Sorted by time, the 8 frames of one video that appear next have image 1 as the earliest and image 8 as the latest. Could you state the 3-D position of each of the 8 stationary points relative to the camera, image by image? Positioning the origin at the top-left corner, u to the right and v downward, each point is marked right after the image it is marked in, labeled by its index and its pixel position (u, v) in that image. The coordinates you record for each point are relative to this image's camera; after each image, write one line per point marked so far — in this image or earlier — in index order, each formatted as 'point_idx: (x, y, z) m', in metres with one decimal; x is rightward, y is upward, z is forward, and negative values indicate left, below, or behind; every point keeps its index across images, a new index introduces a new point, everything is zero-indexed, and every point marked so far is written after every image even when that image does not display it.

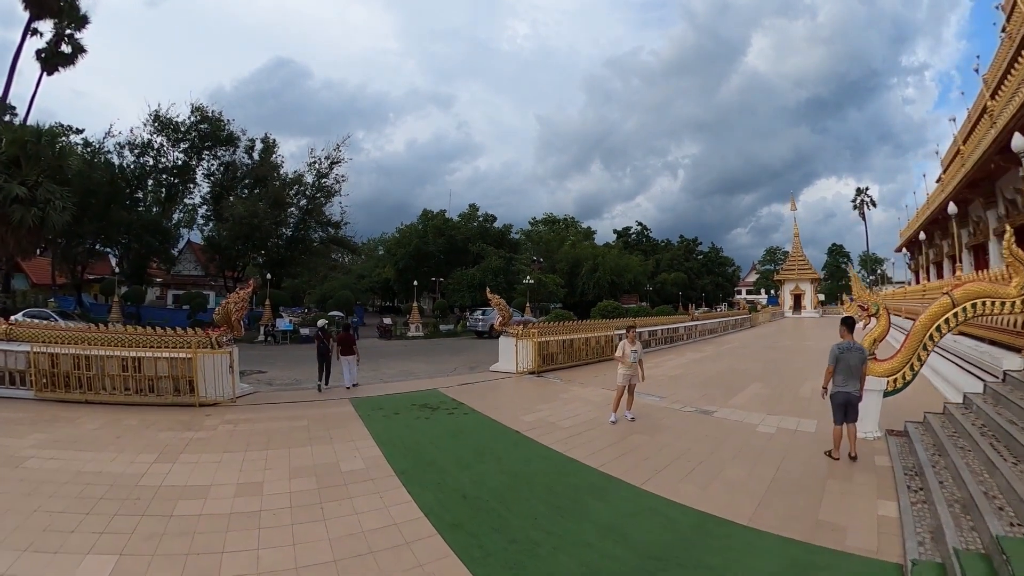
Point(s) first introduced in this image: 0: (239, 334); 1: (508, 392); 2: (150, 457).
0: (-3.2, -0.5, +8.0) m
1: (0.0, -1.2, +8.3) m
2: (-2.6, -1.2, +5.0) m
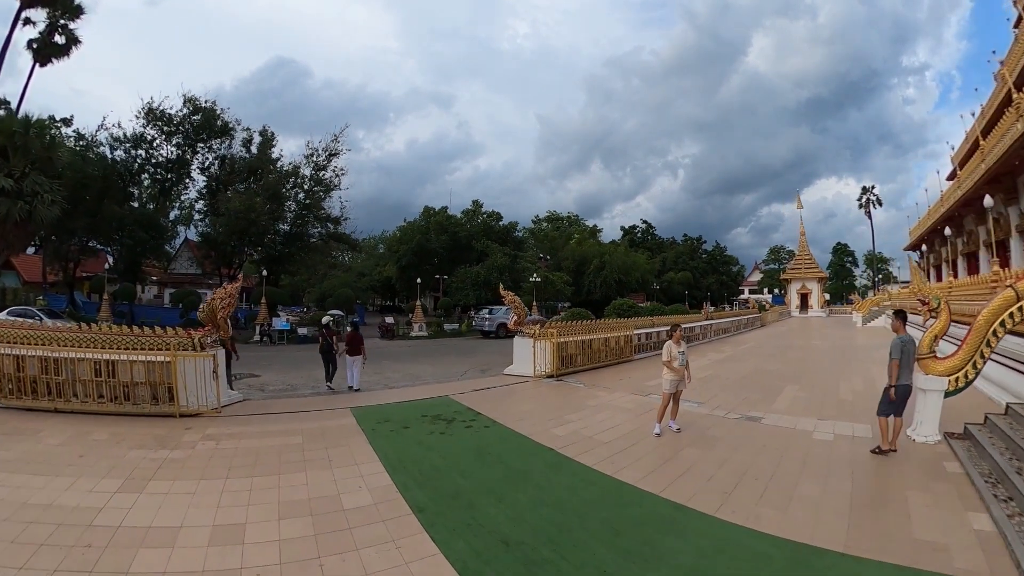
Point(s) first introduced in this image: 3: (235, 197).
0: (-2.9, -0.5, +7.1) m
1: (+0.2, -1.2, +7.4) m
2: (-2.4, -1.2, +4.1) m
3: (-7.9, +2.7, +19.7) m
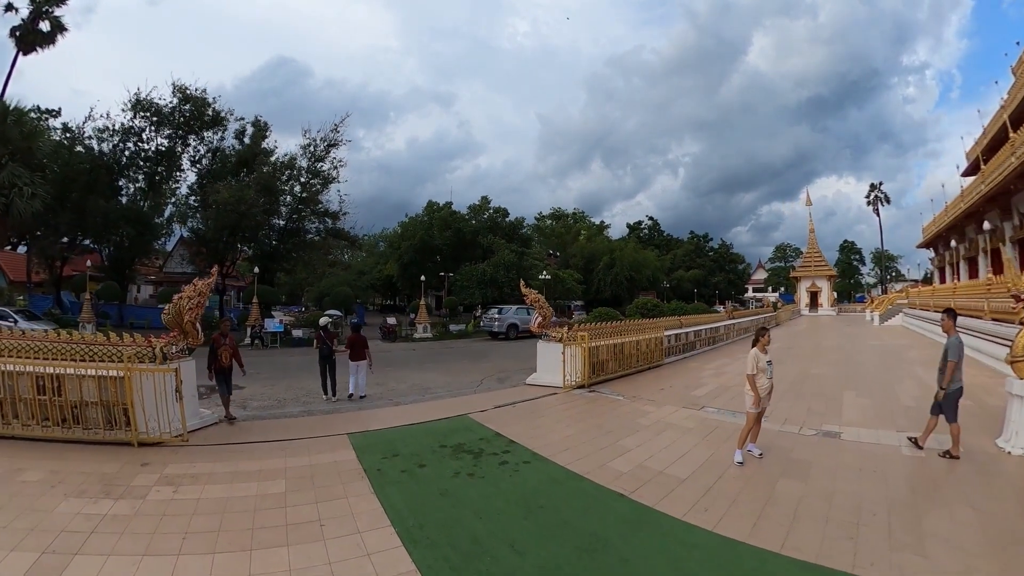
0: (-2.7, -0.5, +5.9) m
1: (+0.5, -1.1, +6.2) m
2: (-2.1, -1.1, +2.9) m
3: (-7.7, +2.7, +18.5) m
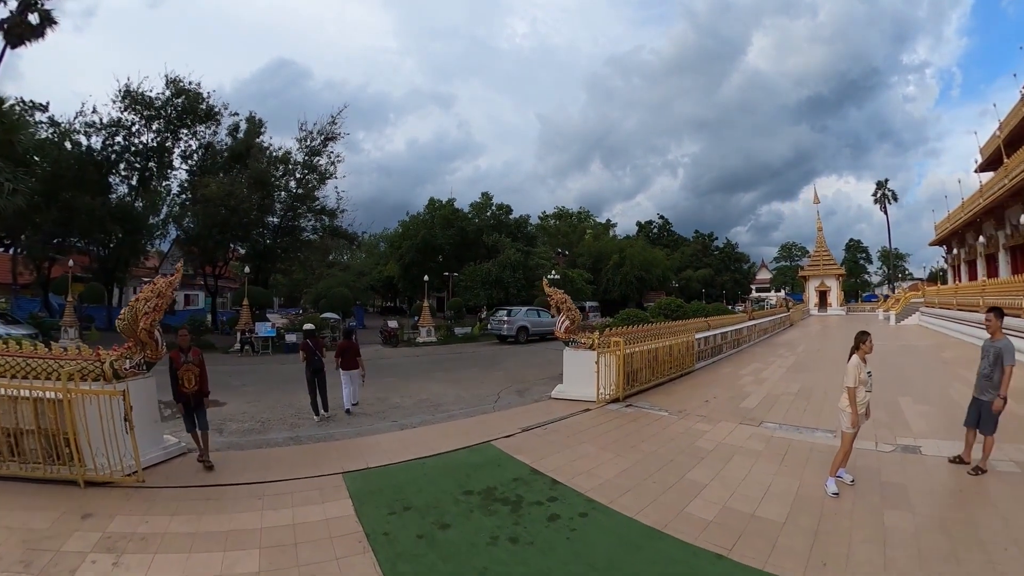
0: (-2.4, -0.5, +4.9) m
1: (+0.7, -1.1, +5.1) m
2: (-1.9, -1.1, +1.9) m
3: (-7.5, +2.7, +17.4) m
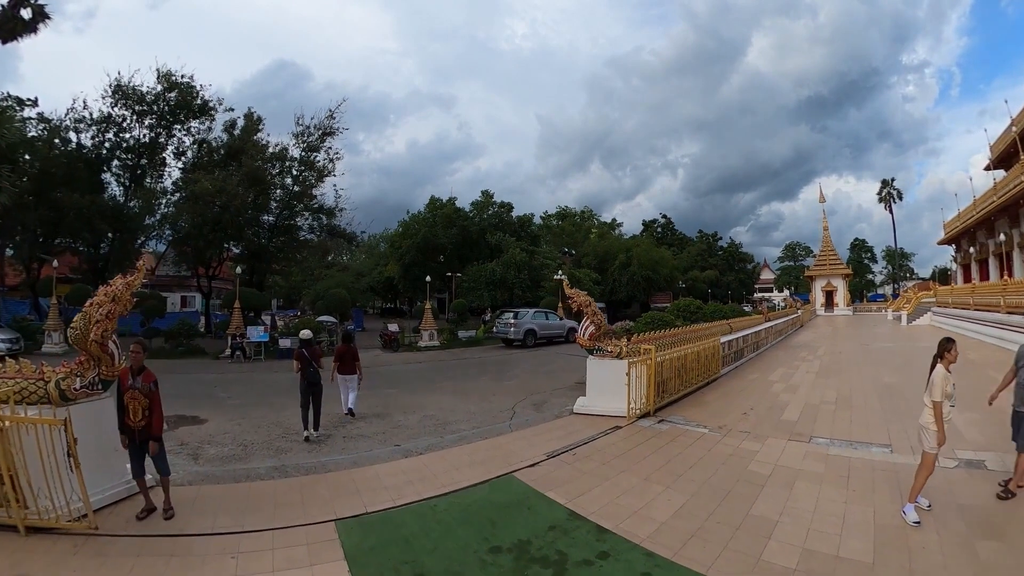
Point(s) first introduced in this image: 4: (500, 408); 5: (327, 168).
0: (-2.3, -0.5, +4.1) m
1: (+0.9, -1.1, +4.4) m
2: (-1.7, -1.1, +1.1) m
3: (-7.3, +2.6, +16.7) m
4: (-0.1, -1.1, +6.4) m
5: (-5.2, +3.4, +19.6) m
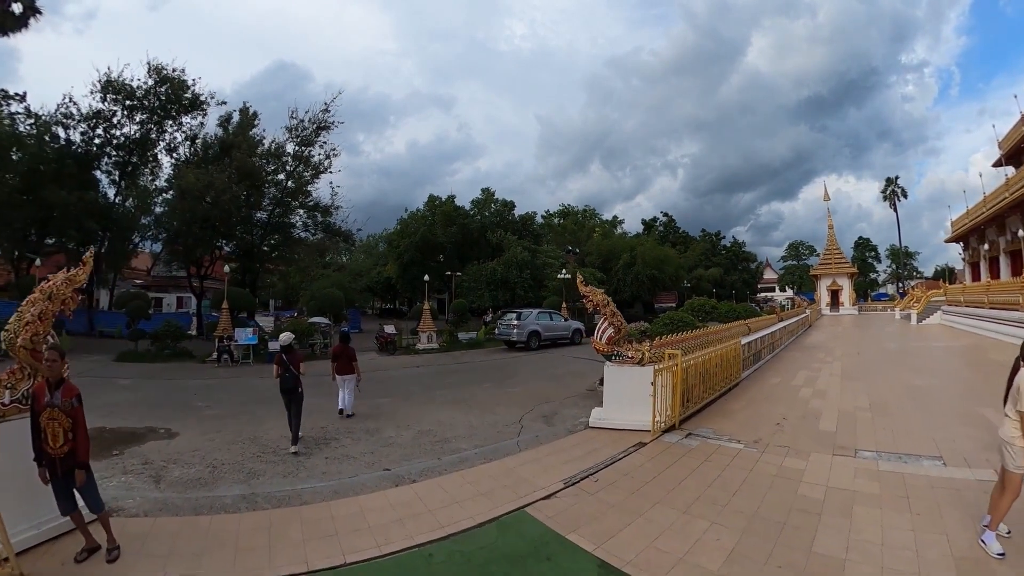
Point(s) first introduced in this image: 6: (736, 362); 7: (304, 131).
0: (-2.2, -0.5, +3.4) m
1: (+0.9, -1.1, +3.7) m
2: (-1.6, -1.1, +0.4) m
3: (-7.3, +2.6, +16.0) m
4: (-0.1, -1.1, +5.7) m
5: (-5.1, +3.3, +18.9) m
6: (+2.9, -0.9, +9.0) m
7: (-5.6, +4.2, +18.8) m
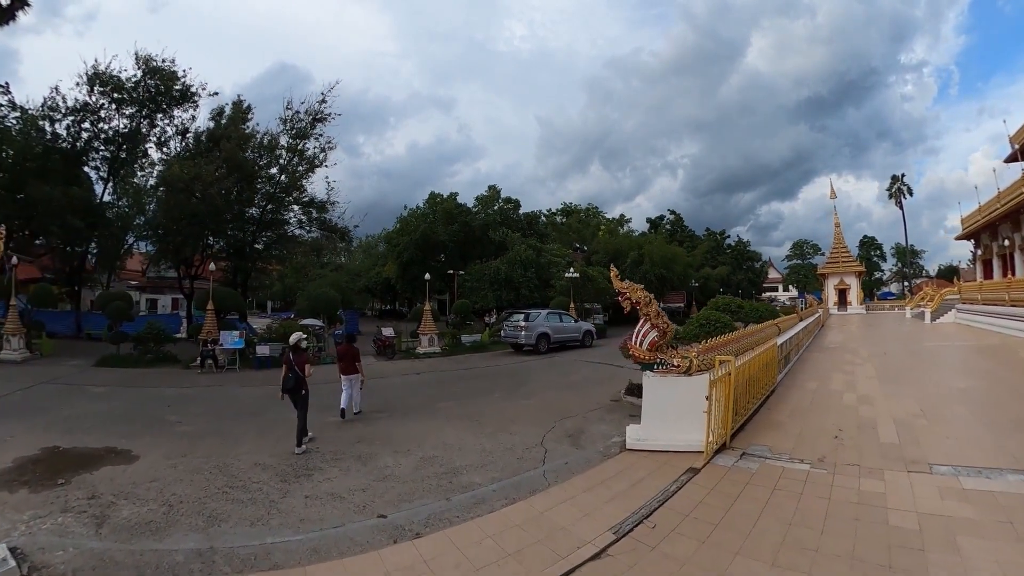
0: (-2.1, -0.4, +2.5) m
1: (+1.1, -1.1, +2.8) m
2: (-1.5, -1.1, -0.5) m
3: (-7.1, +2.6, +15.1) m
4: (+0.1, -1.1, +4.8) m
5: (-5.0, +3.3, +18.1) m
6: (+3.0, -0.9, +8.1) m
7: (-5.4, +4.2, +18.0) m
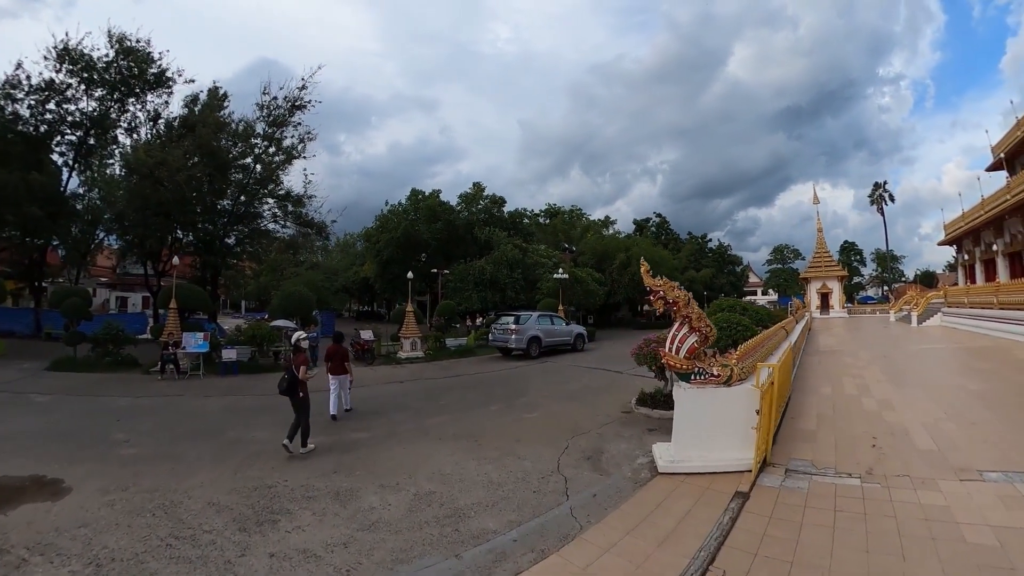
0: (-2.0, -0.4, +1.7) m
1: (+1.2, -1.1, +2.1) m
2: (-1.3, -1.1, -1.3) m
3: (-7.4, +2.7, +14.1) m
4: (+0.1, -1.0, +4.1) m
5: (-5.3, +3.4, +17.1) m
6: (+3.0, -0.9, +7.5) m
7: (-5.7, +4.2, +17.0) m
